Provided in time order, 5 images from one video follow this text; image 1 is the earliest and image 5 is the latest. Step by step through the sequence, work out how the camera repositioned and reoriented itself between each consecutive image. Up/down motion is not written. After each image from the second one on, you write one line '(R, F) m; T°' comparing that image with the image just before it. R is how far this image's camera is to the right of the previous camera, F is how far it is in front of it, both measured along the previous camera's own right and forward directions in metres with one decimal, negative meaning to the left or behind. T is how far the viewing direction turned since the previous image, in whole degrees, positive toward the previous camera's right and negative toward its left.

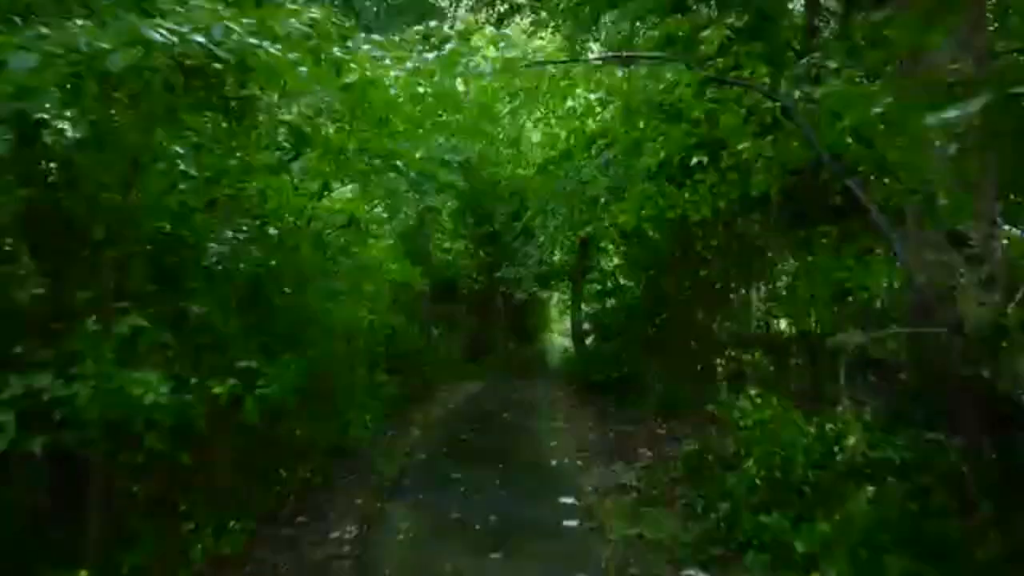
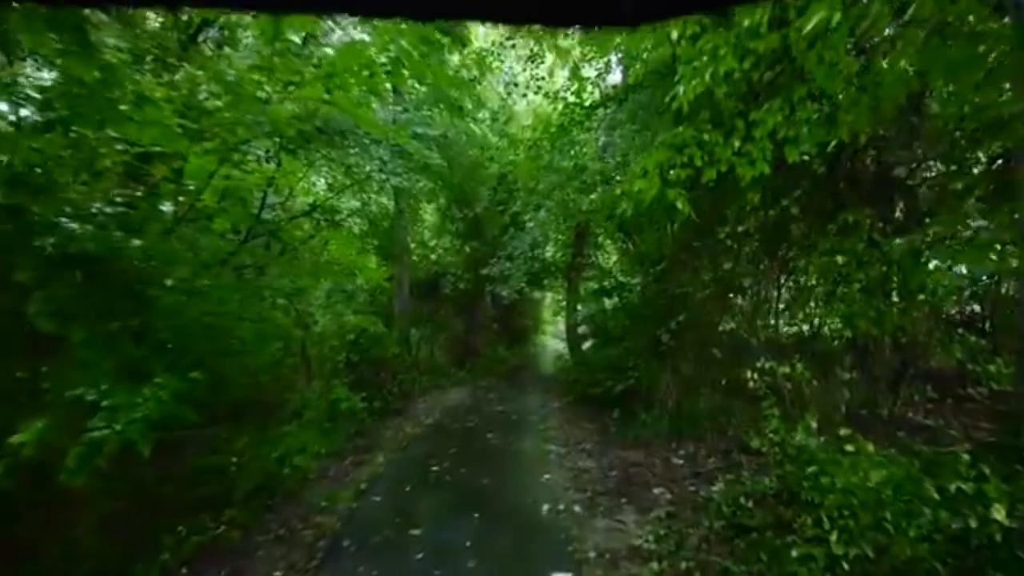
(+0.1, +1.6) m; 0°
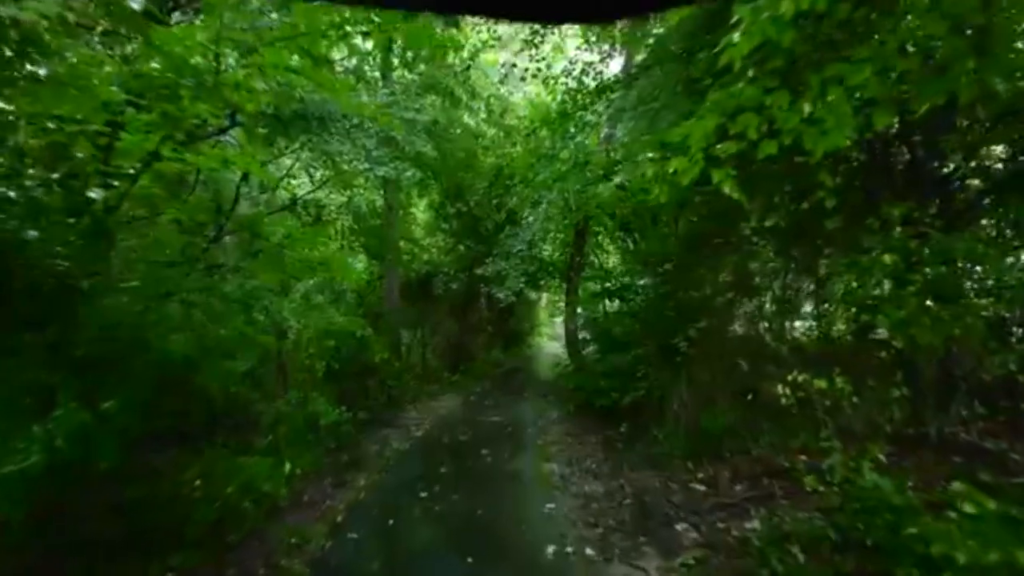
(0.0, +0.8) m; 0°
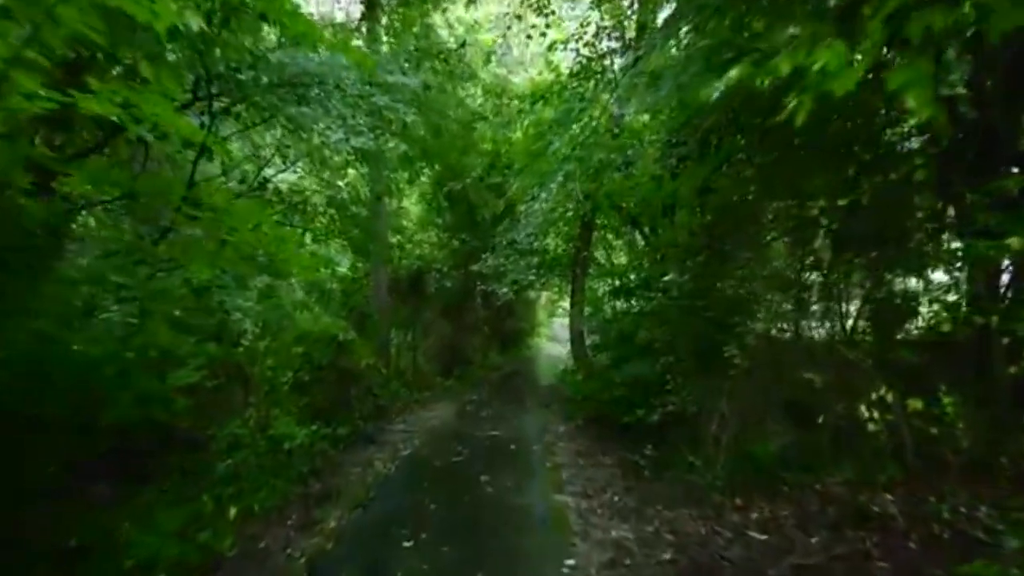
(-0.1, +1.3) m; 0°
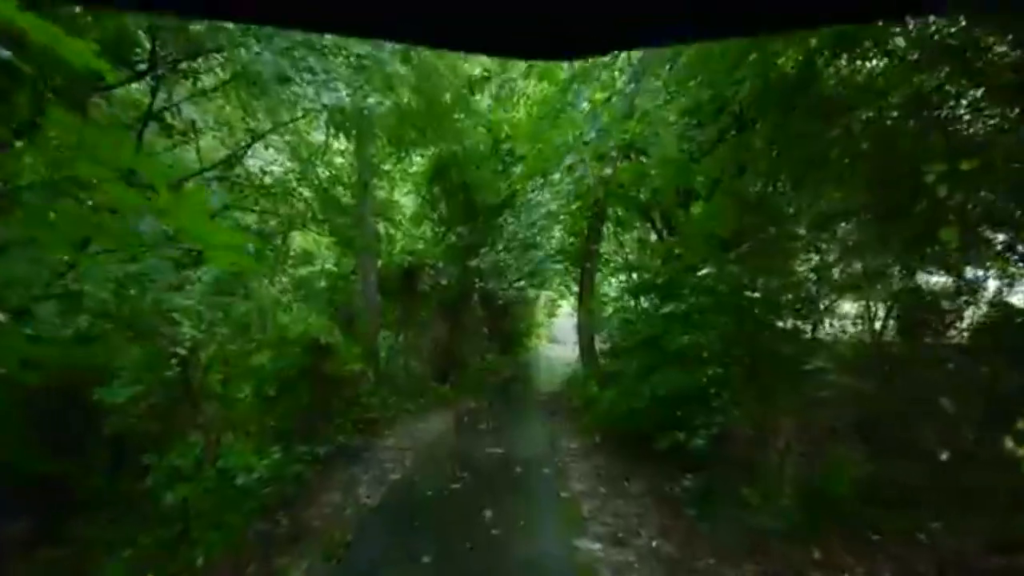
(-0.1, +1.2) m; 0°
